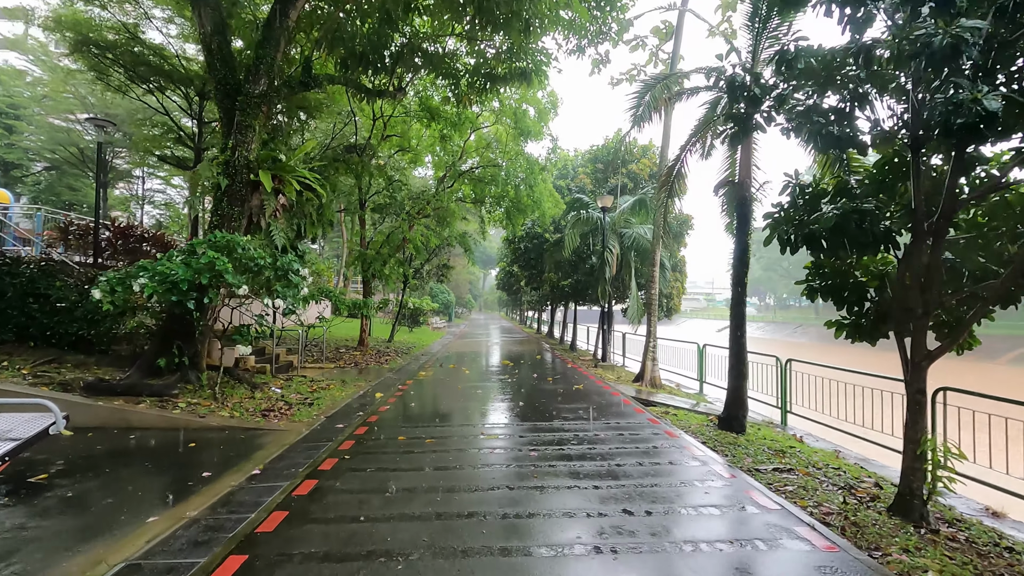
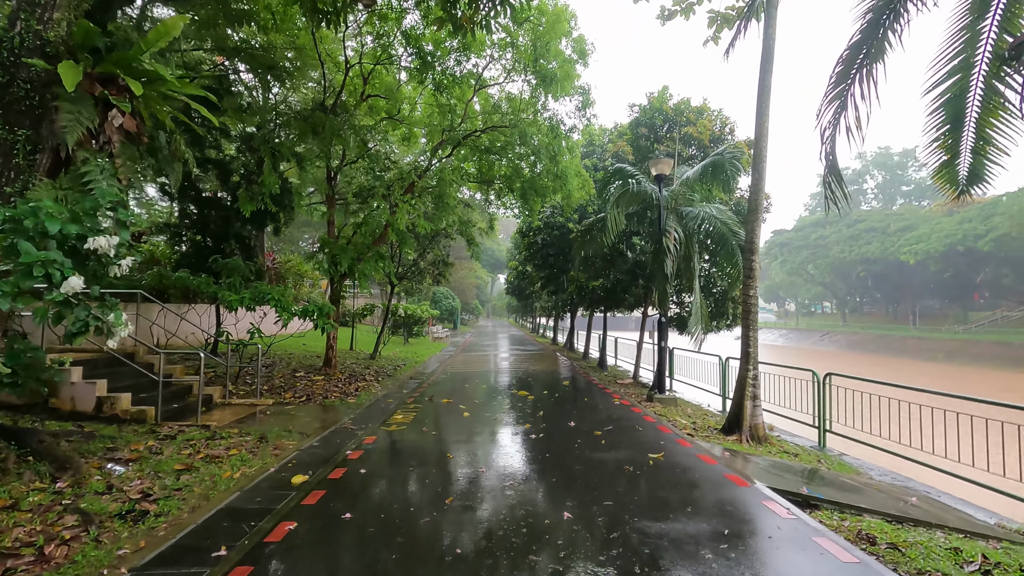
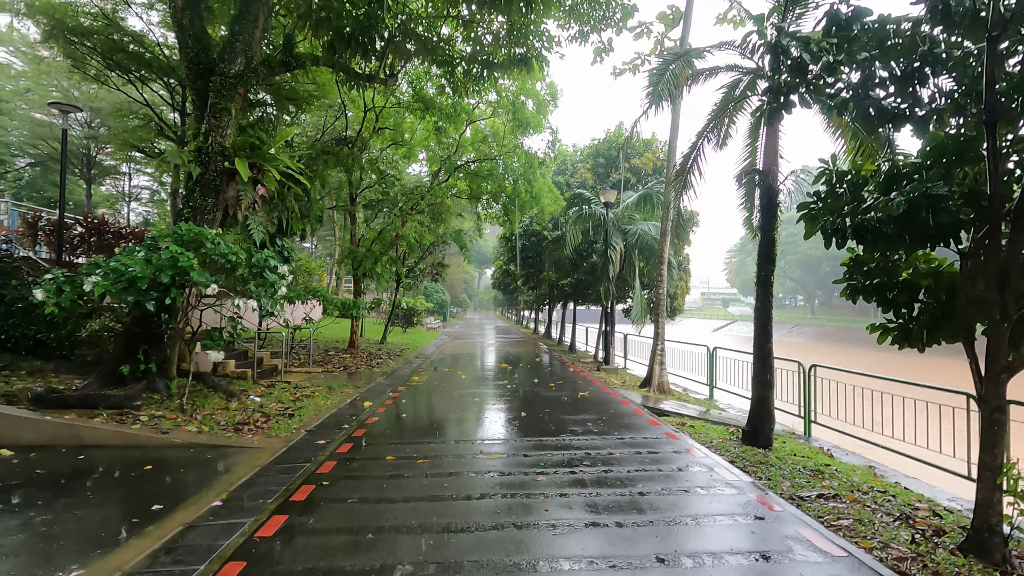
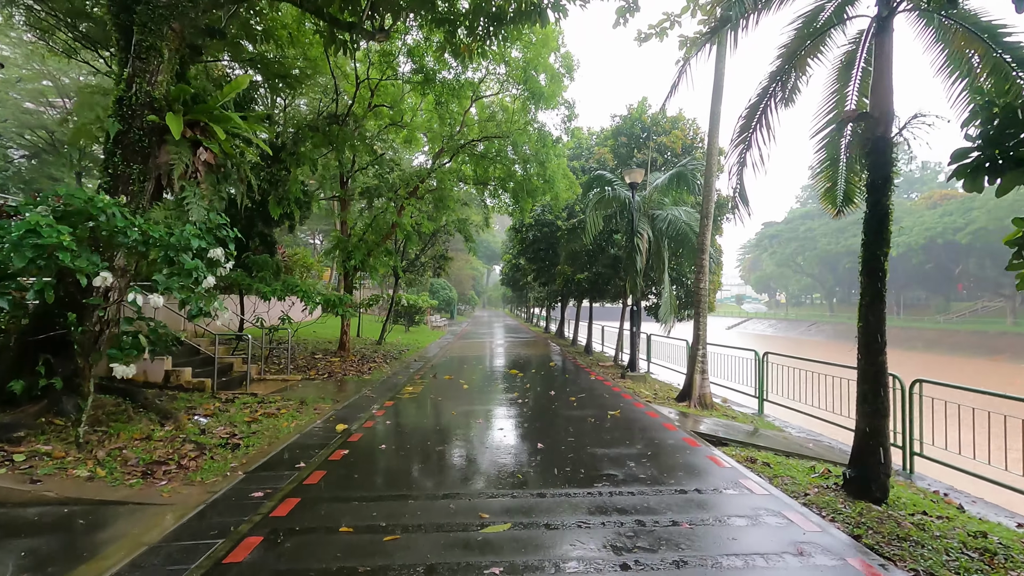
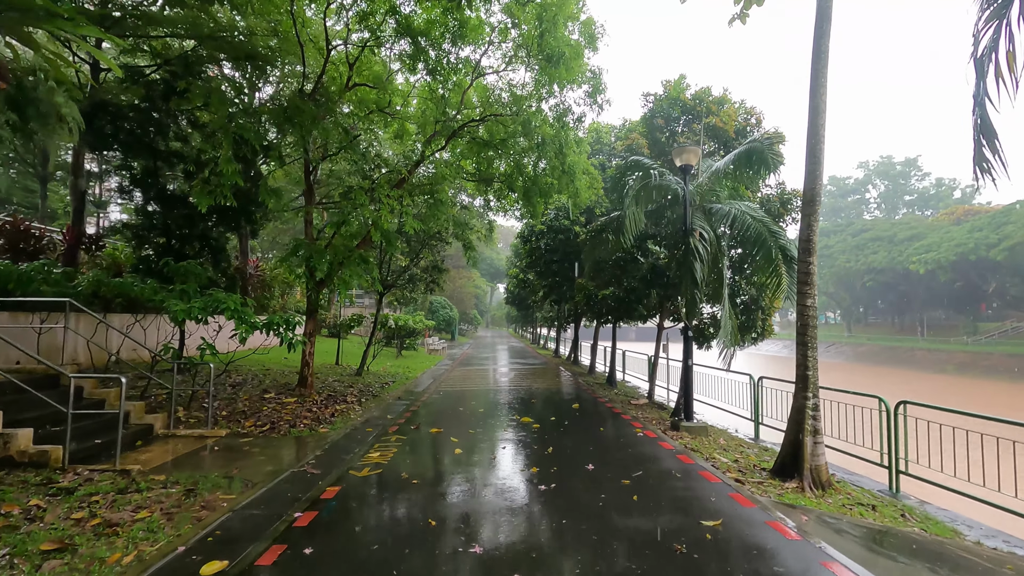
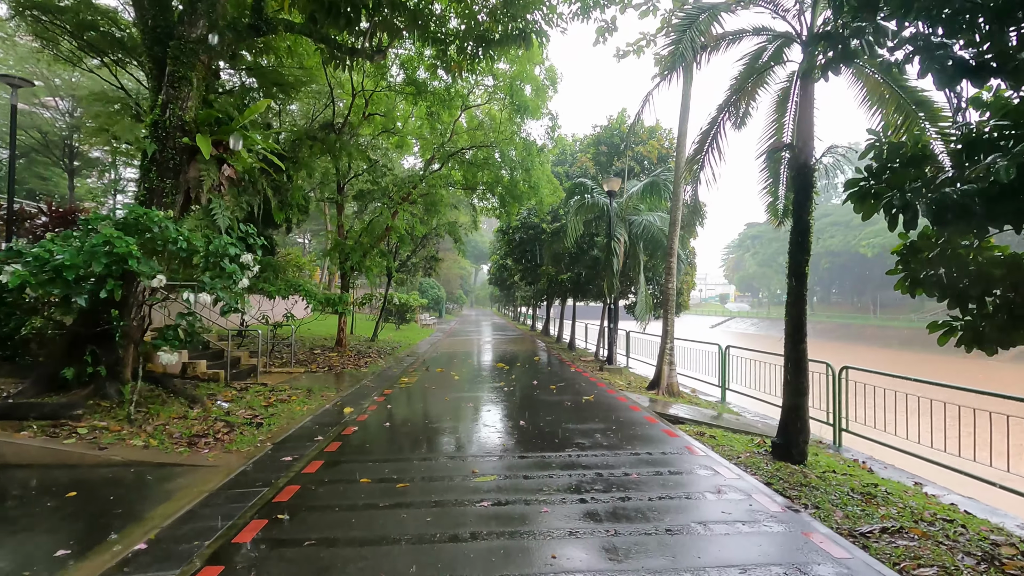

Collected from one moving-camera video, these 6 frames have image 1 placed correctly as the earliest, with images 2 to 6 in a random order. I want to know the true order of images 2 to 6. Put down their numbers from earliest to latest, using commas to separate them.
3, 6, 4, 2, 5
